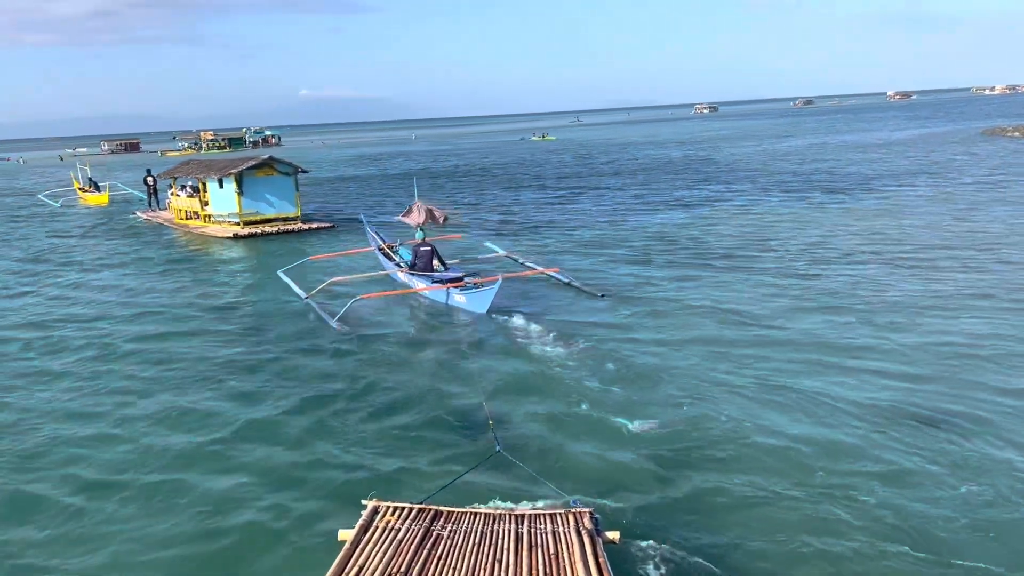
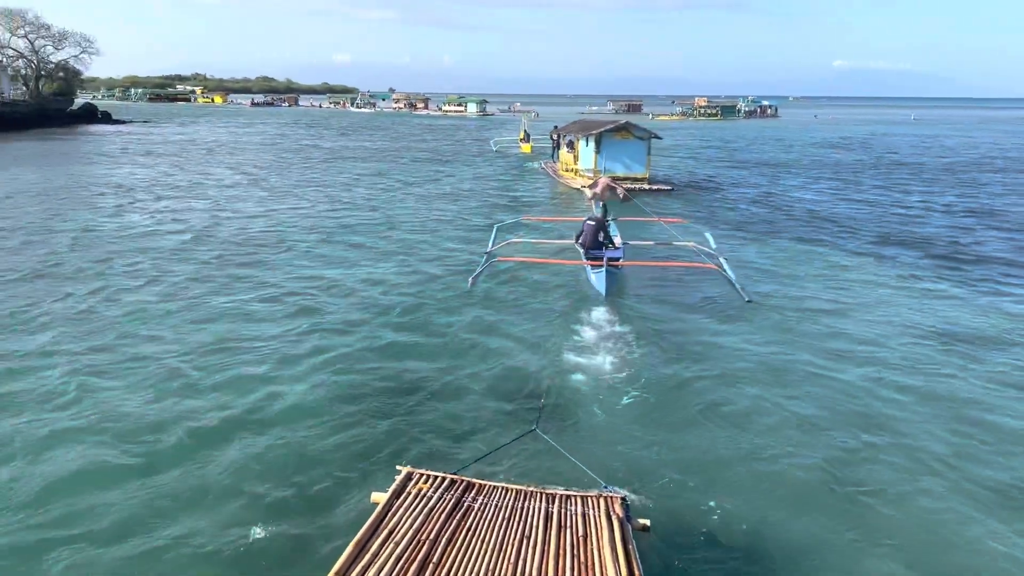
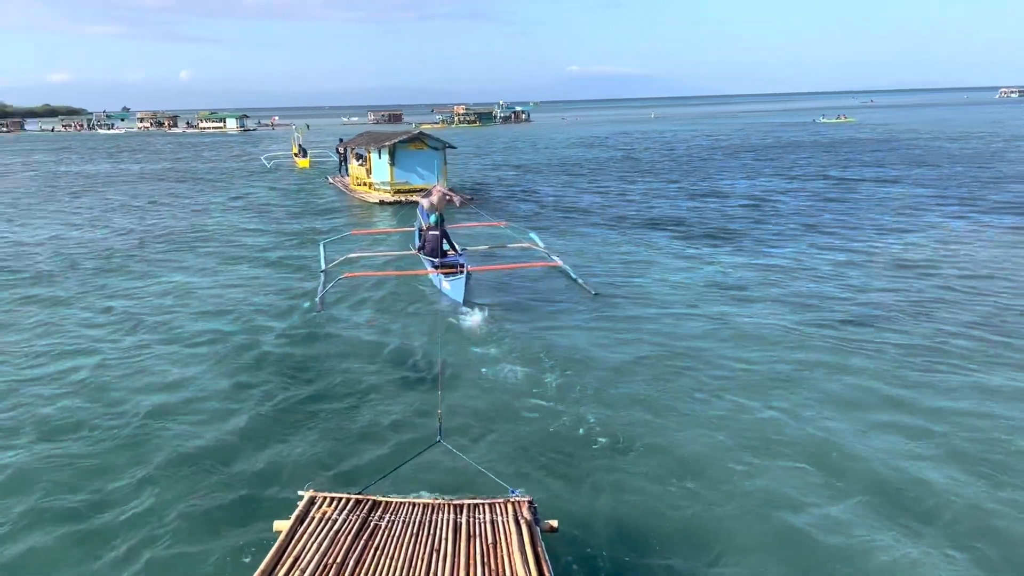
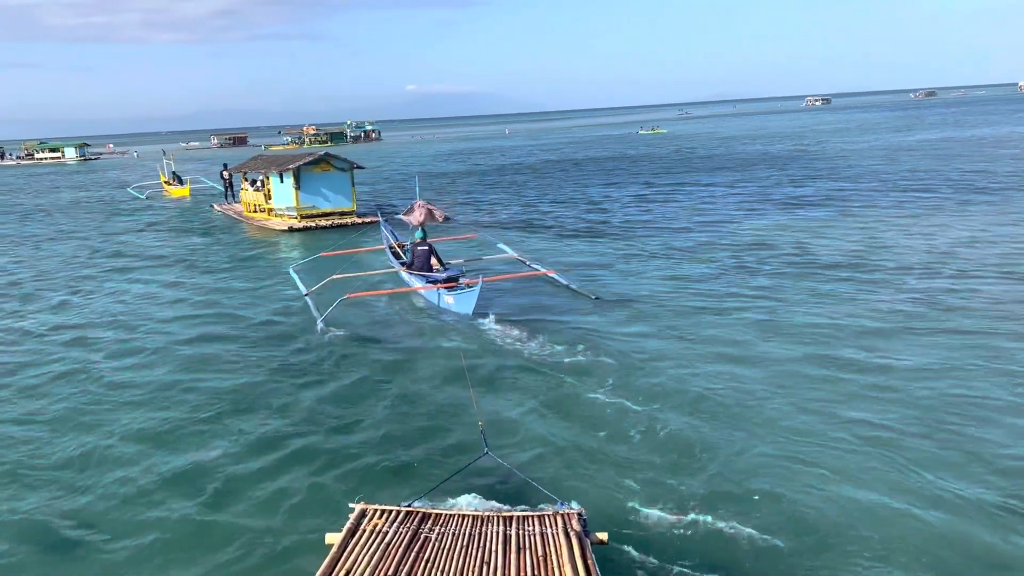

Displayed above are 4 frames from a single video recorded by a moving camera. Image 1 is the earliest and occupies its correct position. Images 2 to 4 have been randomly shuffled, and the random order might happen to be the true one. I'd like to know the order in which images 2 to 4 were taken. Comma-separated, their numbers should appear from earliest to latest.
4, 3, 2
